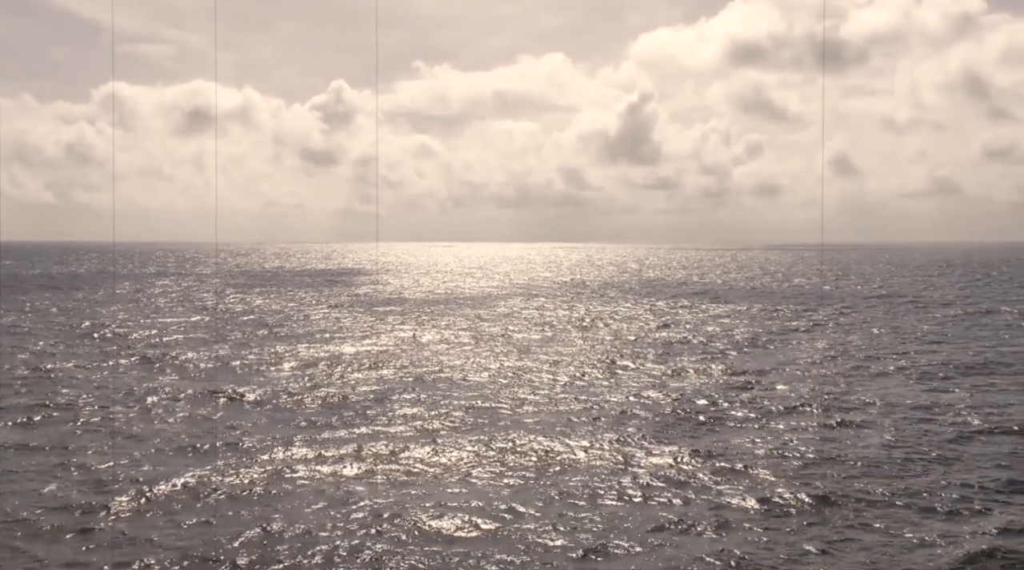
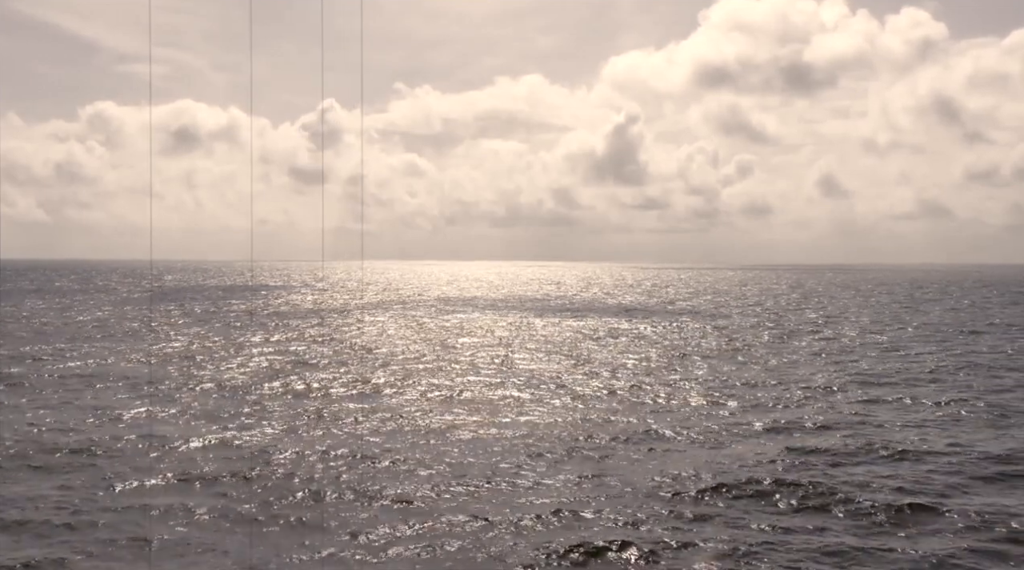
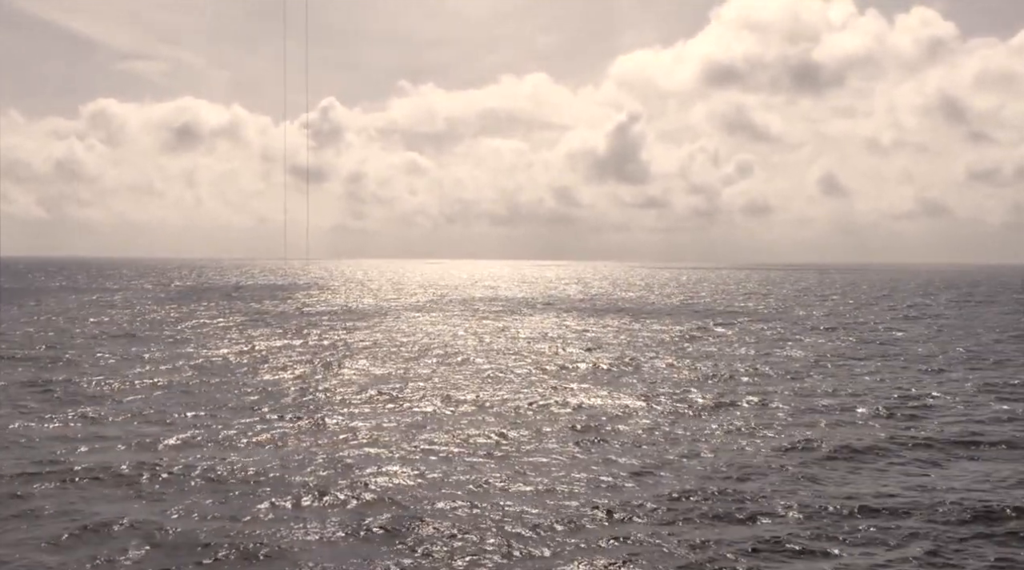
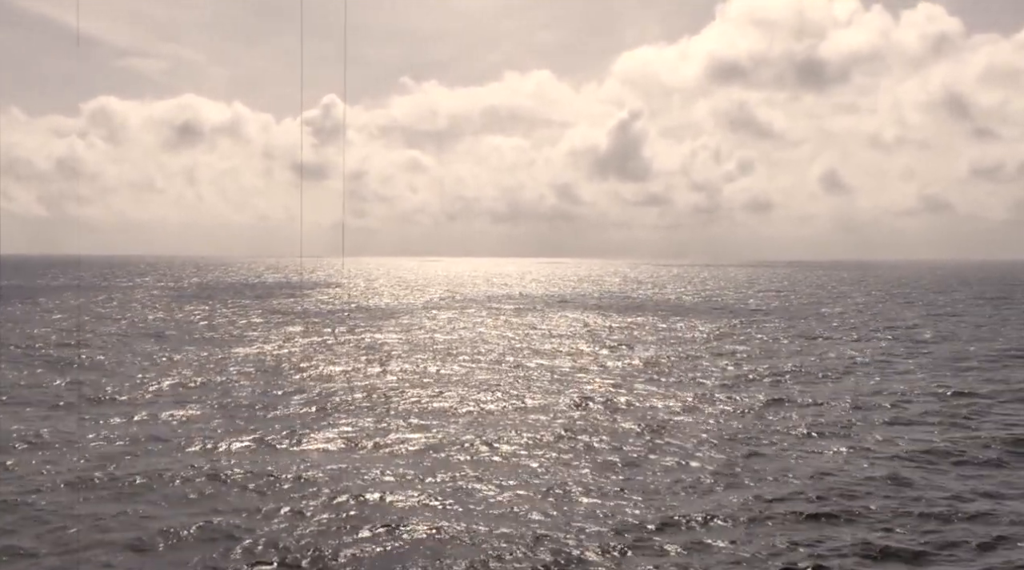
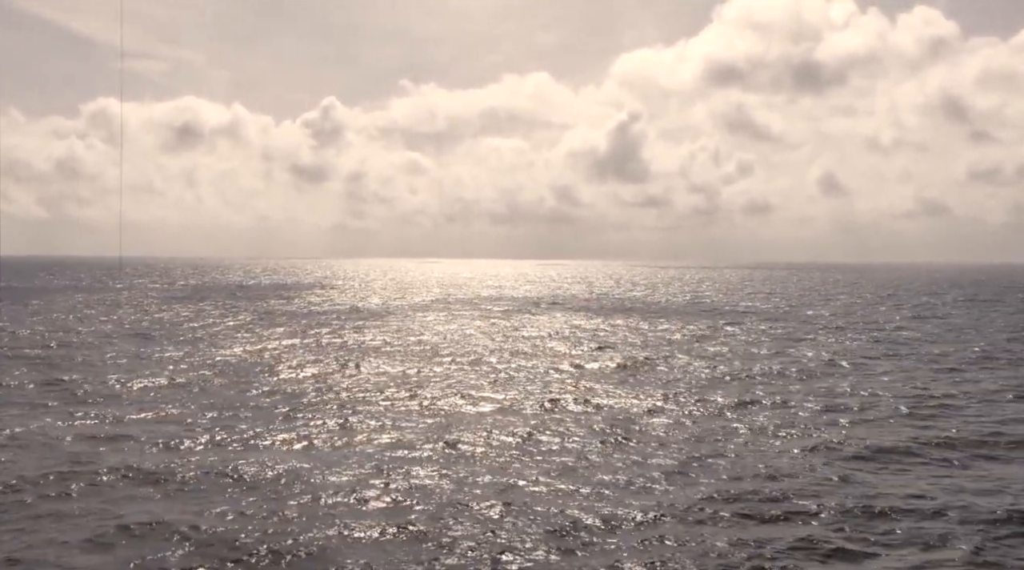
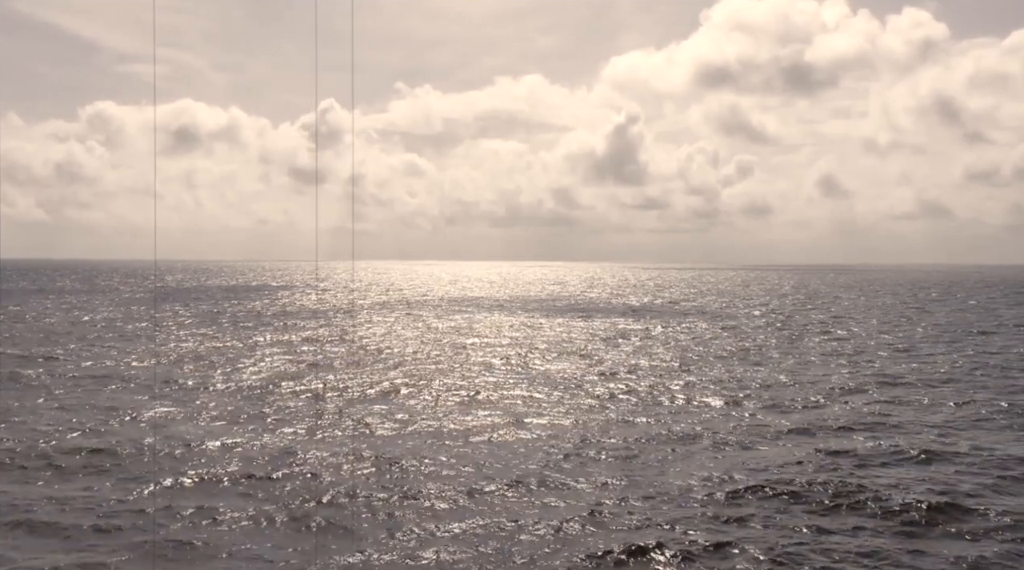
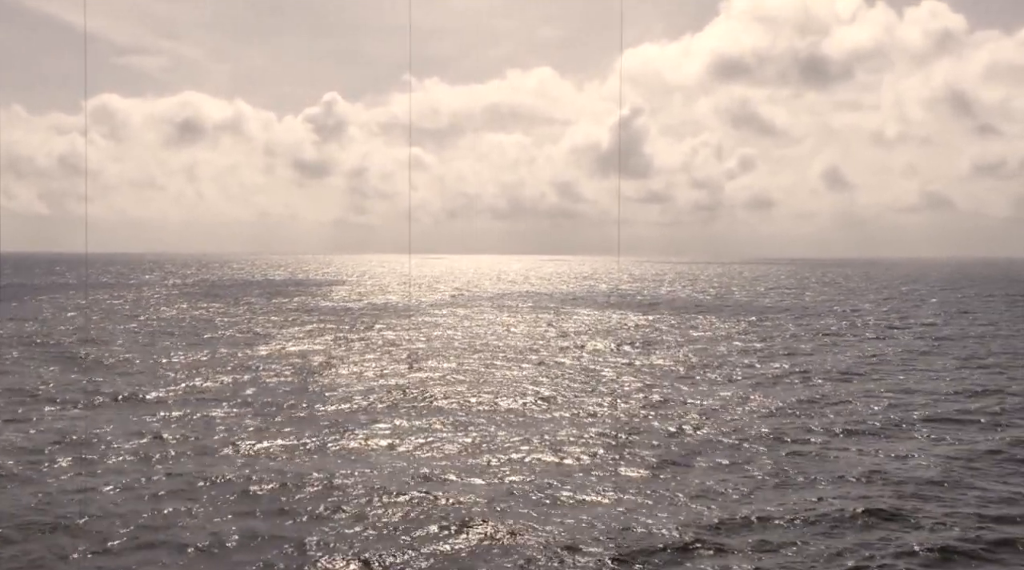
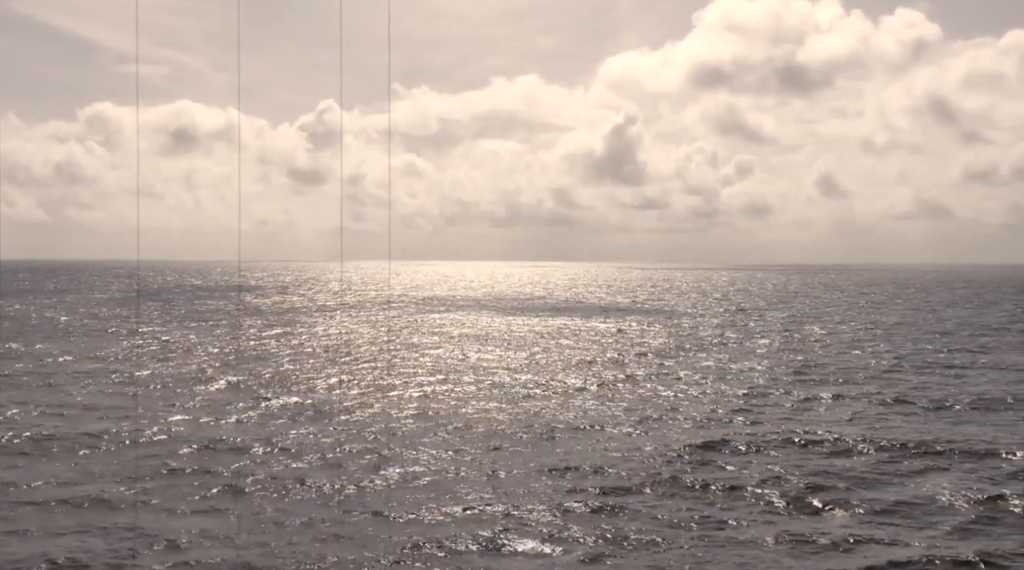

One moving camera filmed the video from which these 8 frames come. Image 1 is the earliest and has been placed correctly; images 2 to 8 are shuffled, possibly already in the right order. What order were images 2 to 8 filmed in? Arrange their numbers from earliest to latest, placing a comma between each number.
7, 4, 5, 3, 6, 2, 8
